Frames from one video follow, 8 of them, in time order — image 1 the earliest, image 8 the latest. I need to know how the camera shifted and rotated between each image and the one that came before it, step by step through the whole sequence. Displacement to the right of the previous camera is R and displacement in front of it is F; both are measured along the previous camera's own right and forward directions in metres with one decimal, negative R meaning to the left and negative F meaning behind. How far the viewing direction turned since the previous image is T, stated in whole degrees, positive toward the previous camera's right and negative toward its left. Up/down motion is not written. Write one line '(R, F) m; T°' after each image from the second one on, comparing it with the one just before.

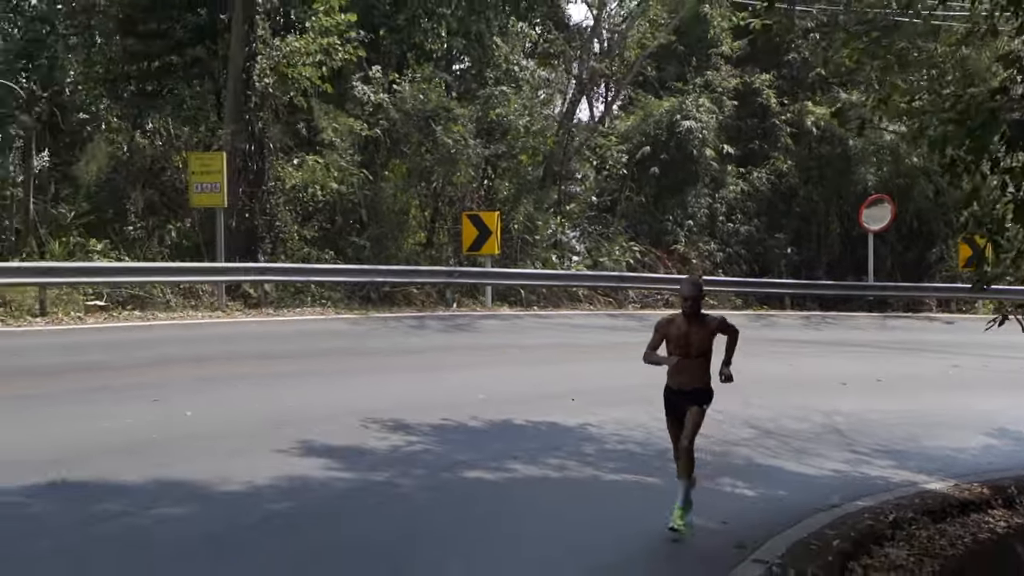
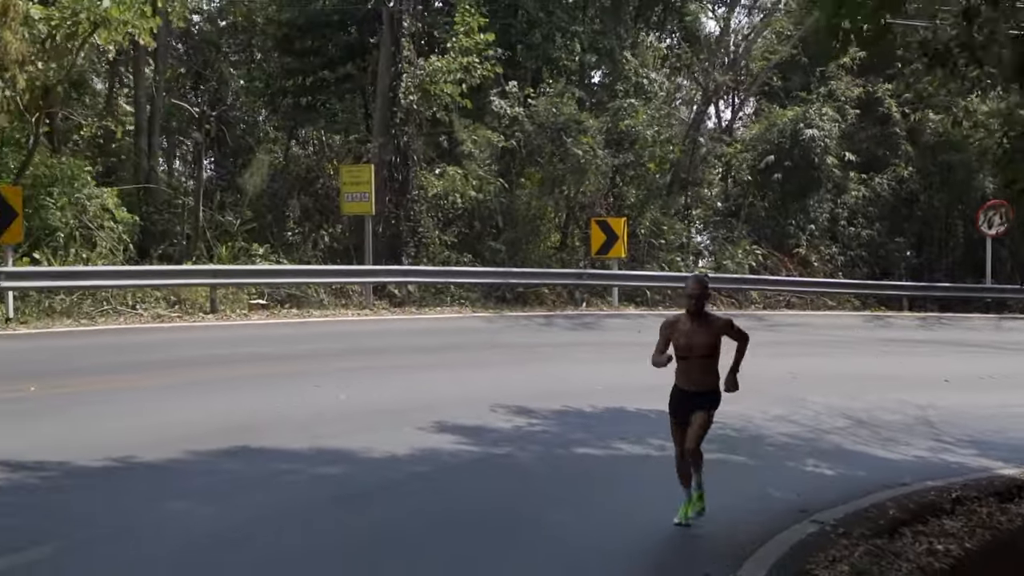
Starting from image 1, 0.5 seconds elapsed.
(+0.2, -1.1) m; -6°
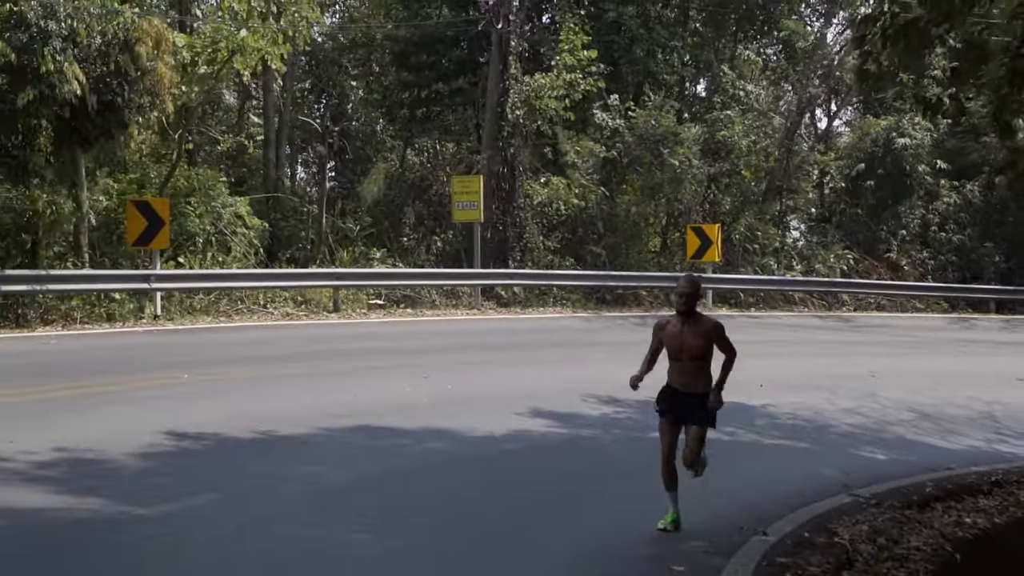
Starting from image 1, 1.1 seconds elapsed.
(+0.2, -1.2) m; -4°
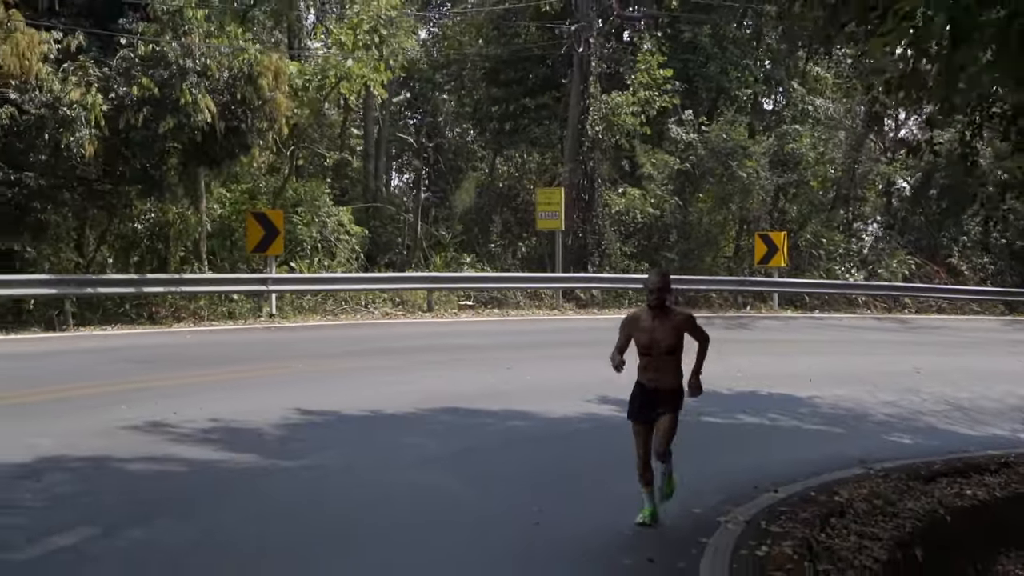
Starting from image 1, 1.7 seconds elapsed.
(+0.1, -1.5) m; -4°
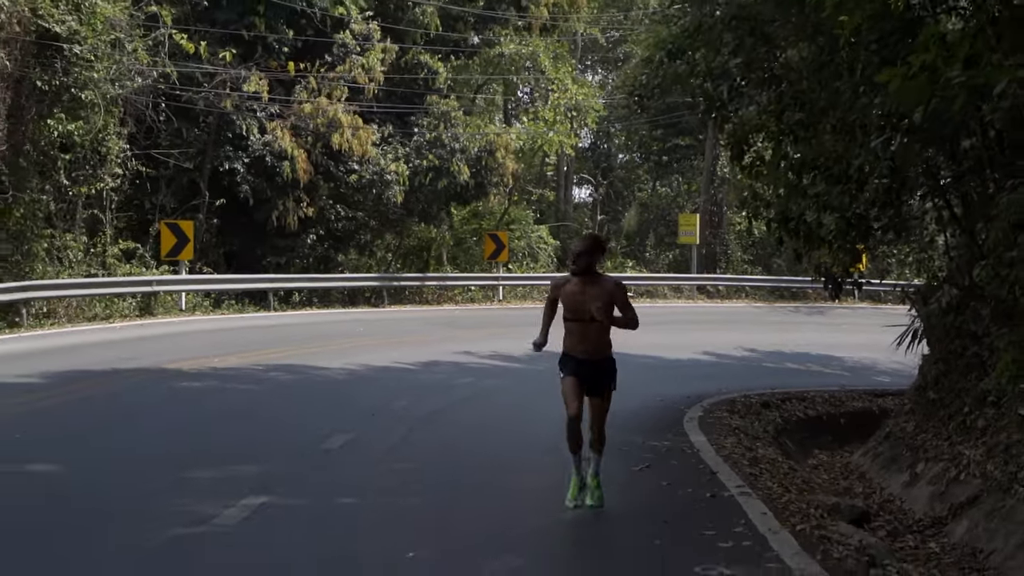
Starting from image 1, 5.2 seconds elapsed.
(+0.4, -7.6) m; -7°
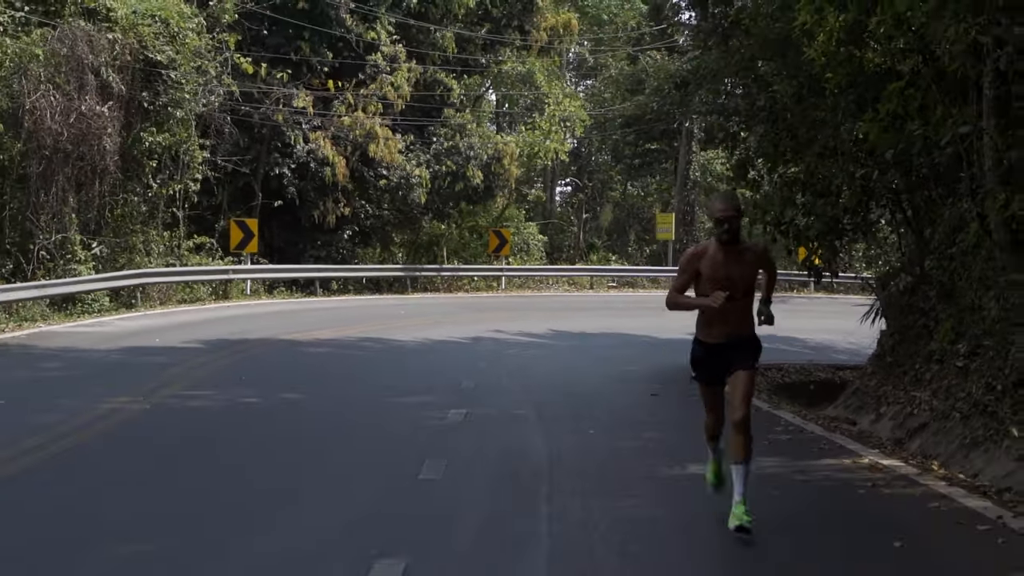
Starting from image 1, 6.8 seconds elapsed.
(-1.0, -2.9) m; +2°
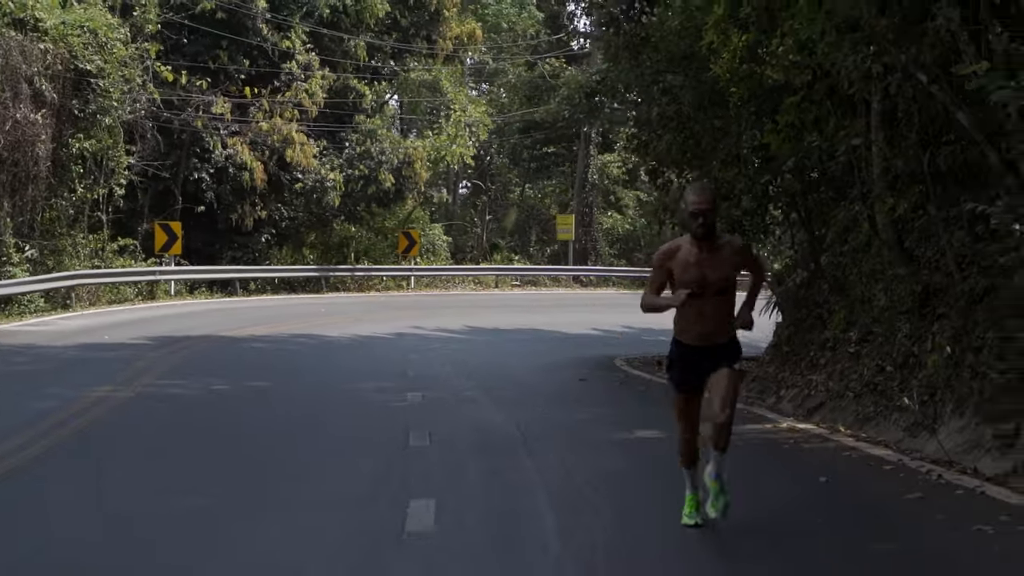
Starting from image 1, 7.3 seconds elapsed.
(-0.4, -1.0) m; +5°
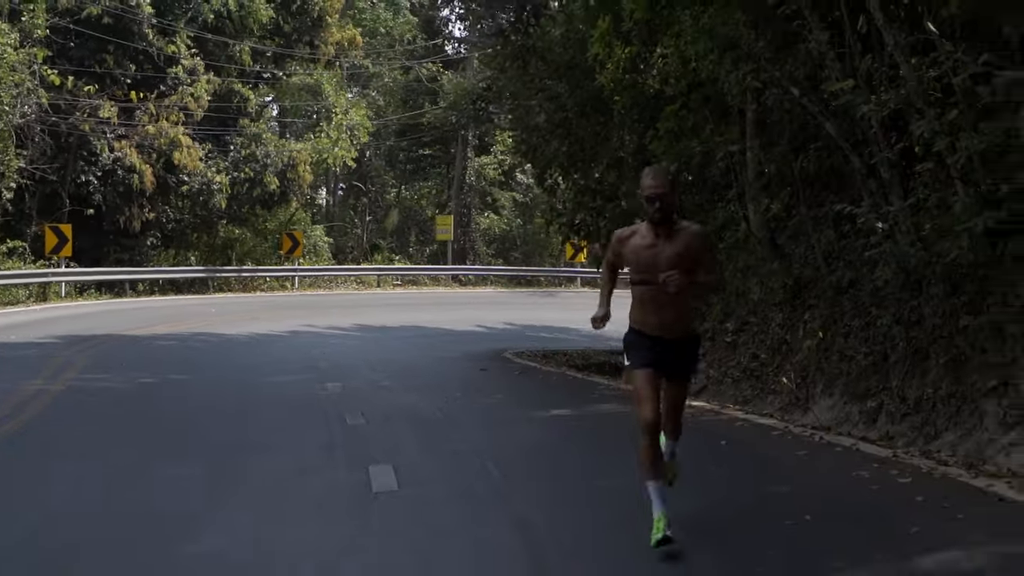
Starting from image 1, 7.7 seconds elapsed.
(-0.3, -0.8) m; +5°
